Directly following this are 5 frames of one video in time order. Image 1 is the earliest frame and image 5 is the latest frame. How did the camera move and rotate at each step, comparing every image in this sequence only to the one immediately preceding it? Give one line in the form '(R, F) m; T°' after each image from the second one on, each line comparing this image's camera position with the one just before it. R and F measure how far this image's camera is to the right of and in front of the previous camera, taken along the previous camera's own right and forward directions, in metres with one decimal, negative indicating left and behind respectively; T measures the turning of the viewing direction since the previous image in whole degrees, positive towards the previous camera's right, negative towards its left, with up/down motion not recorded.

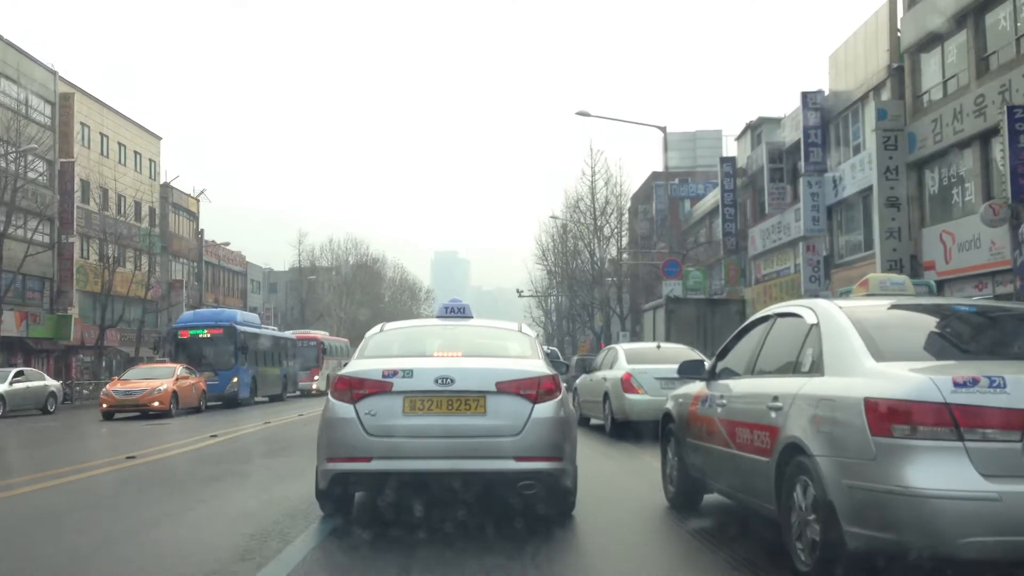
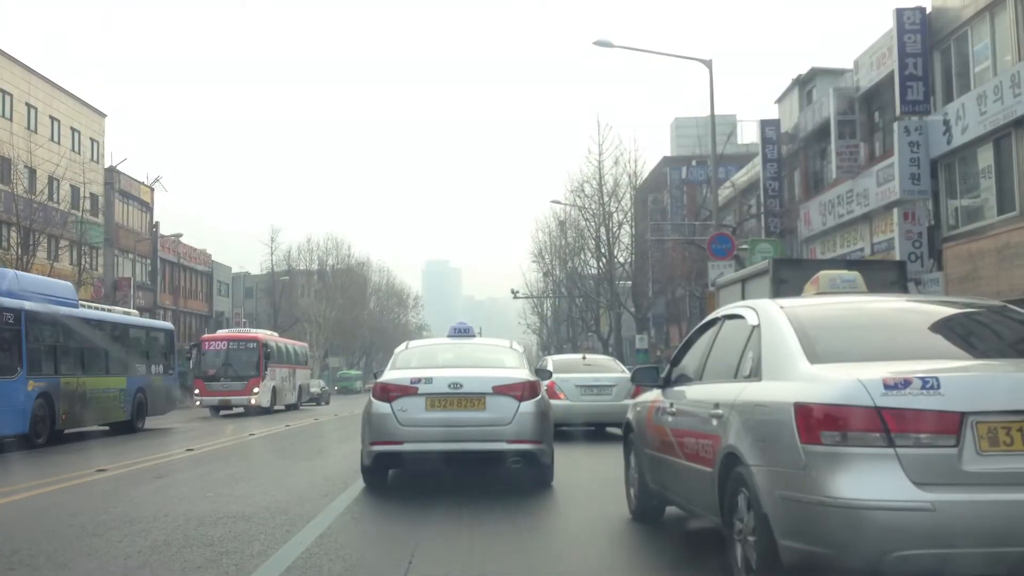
(+0.2, +0.1) m; +1°
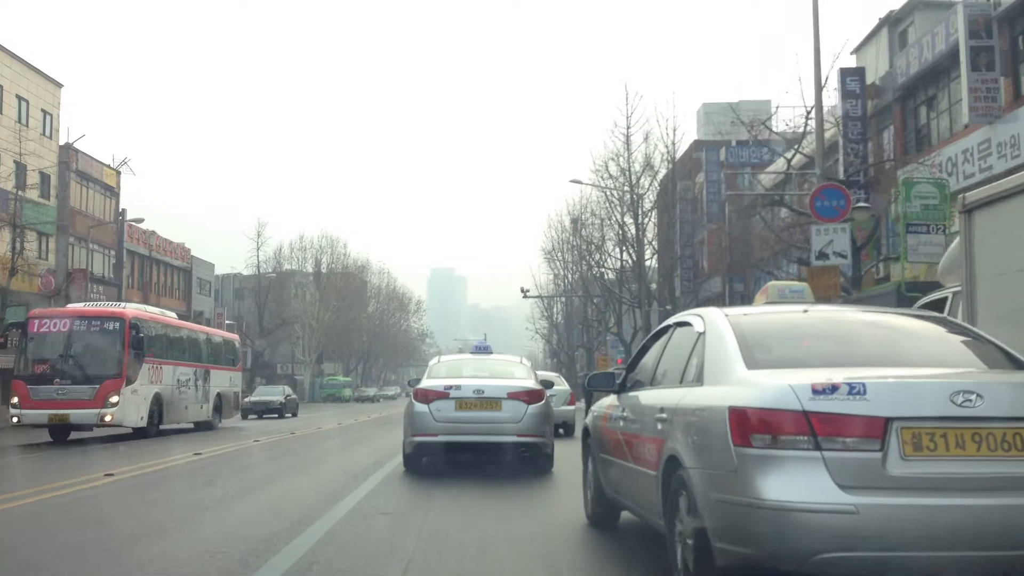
(+0.2, 0.0) m; 0°
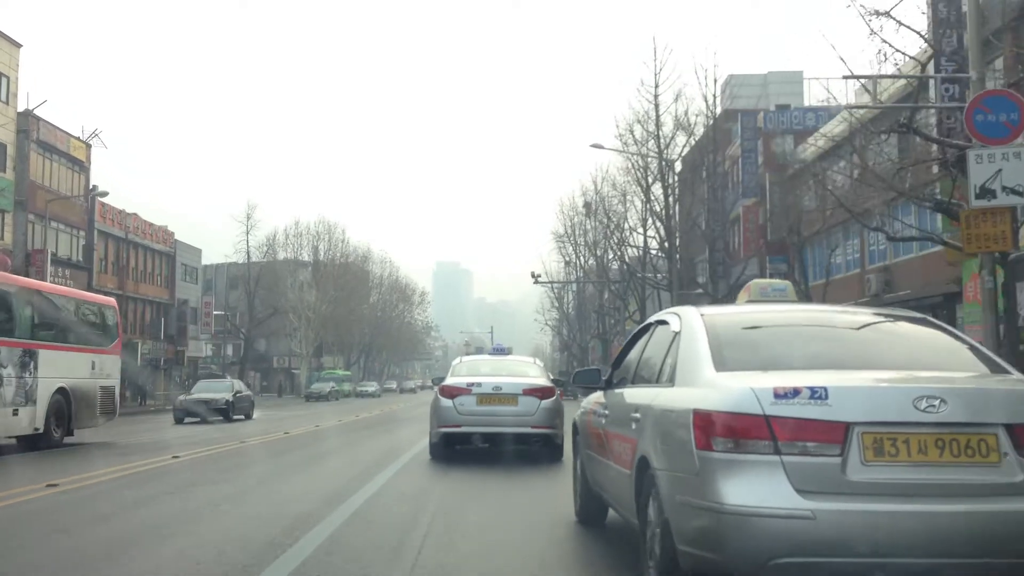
(+0.1, 0.0) m; 0°
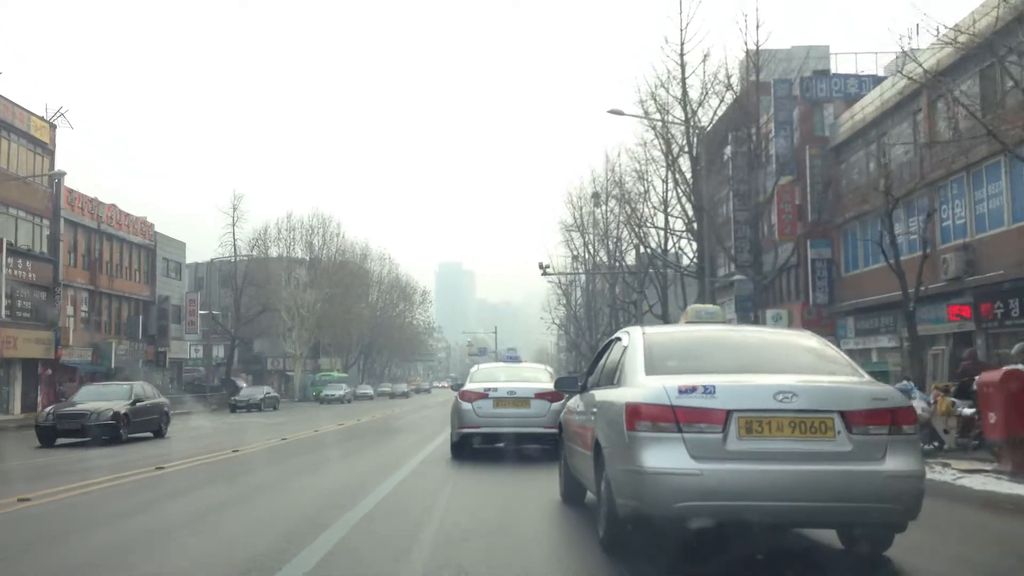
(-0.5, +3.9) m; 0°
